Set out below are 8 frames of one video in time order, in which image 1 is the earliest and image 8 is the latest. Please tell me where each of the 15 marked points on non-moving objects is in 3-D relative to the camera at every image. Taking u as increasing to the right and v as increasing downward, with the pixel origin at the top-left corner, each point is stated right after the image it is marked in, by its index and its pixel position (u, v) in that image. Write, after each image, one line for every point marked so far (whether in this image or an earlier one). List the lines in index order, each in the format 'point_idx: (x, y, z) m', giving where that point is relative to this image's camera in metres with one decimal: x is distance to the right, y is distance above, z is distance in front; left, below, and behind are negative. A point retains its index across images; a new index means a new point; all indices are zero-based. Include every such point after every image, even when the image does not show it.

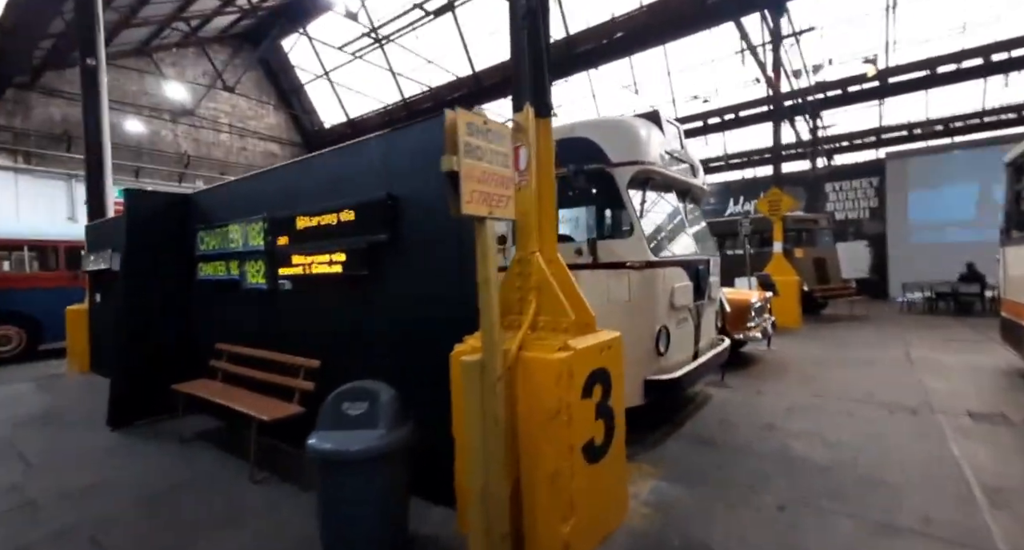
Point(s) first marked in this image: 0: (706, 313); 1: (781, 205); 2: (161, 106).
0: (+1.9, -0.4, +4.7) m
1: (+6.2, +1.6, +10.9) m
2: (-14.4, +6.8, +18.9) m
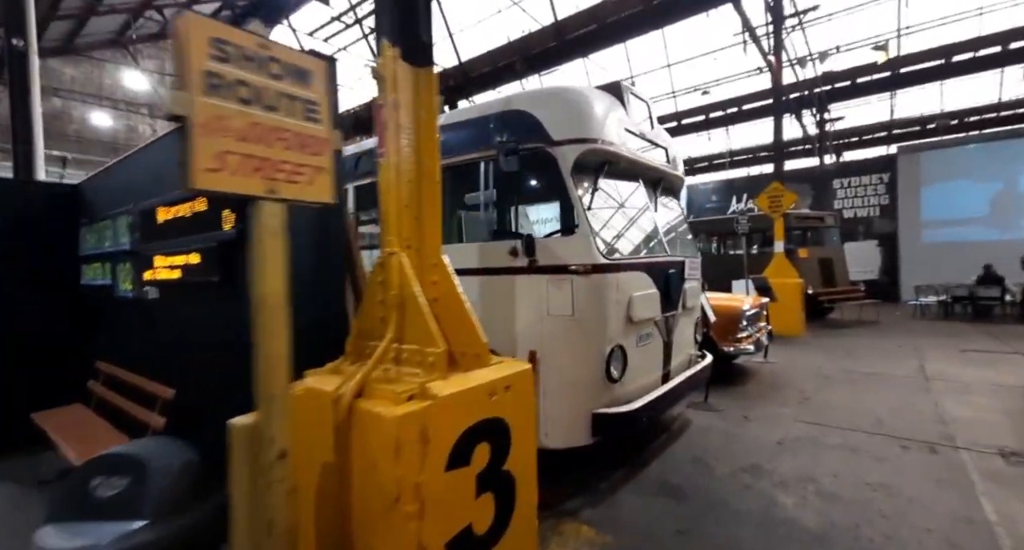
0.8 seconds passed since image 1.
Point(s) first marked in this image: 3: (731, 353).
0: (+1.4, -0.4, +3.9) m
1: (+5.7, +1.5, +10.0) m
2: (-14.8, +6.8, +18.3) m
3: (+2.6, -0.9, +5.6) m
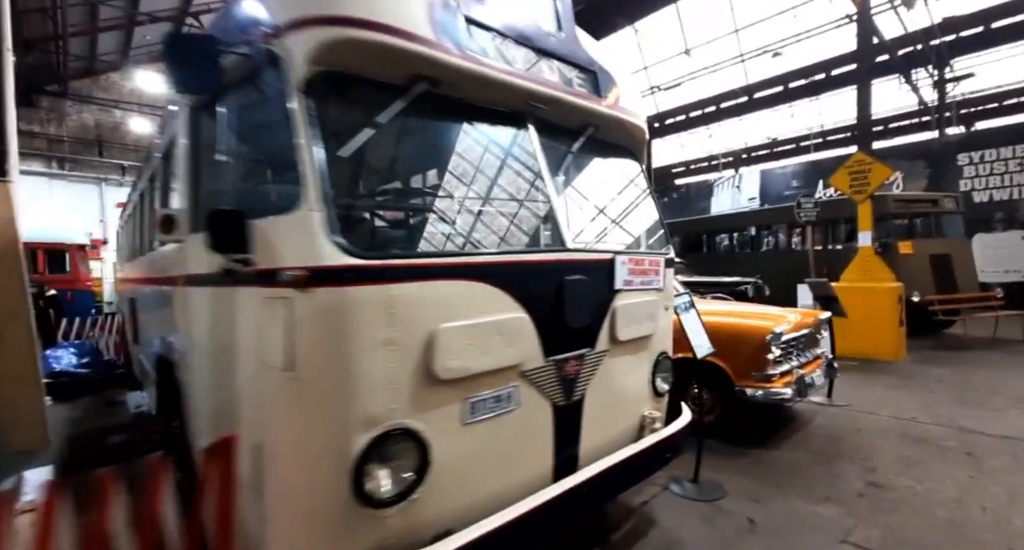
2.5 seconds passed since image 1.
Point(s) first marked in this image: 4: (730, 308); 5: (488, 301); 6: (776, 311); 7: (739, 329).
0: (+0.5, -0.5, +2.2) m
1: (+5.7, +1.5, +7.5) m
2: (-13.1, +6.8, +19.1) m
3: (+1.9, -1.0, +3.7) m
4: (+2.1, -0.4, +4.5) m
5: (0.0, -0.1, +1.8) m
6: (+2.4, -0.4, +4.5) m
7: (+1.9, -0.5, +3.9) m
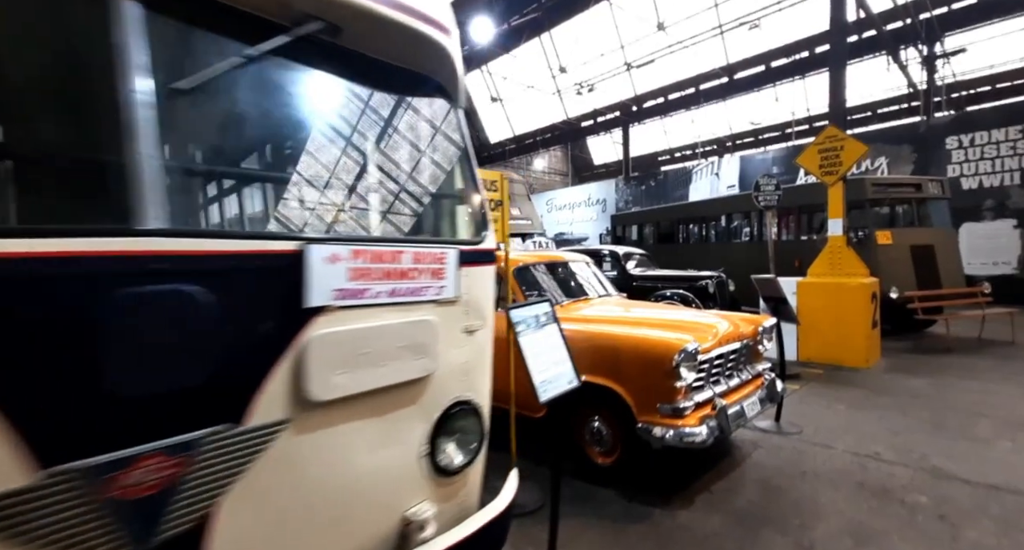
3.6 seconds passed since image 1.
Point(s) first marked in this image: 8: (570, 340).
0: (-0.6, -0.5, +1.2) m
1: (+4.6, +1.6, +6.5) m
2: (-14.4, +7.1, +17.7) m
3: (+0.9, -1.0, +2.7) m
4: (+1.0, -0.4, +3.5) m
5: (-1.1, -0.1, +0.7) m
6: (+1.3, -0.4, +3.5) m
7: (+0.9, -0.4, +2.9) m
8: (+0.4, -0.5, +3.4) m
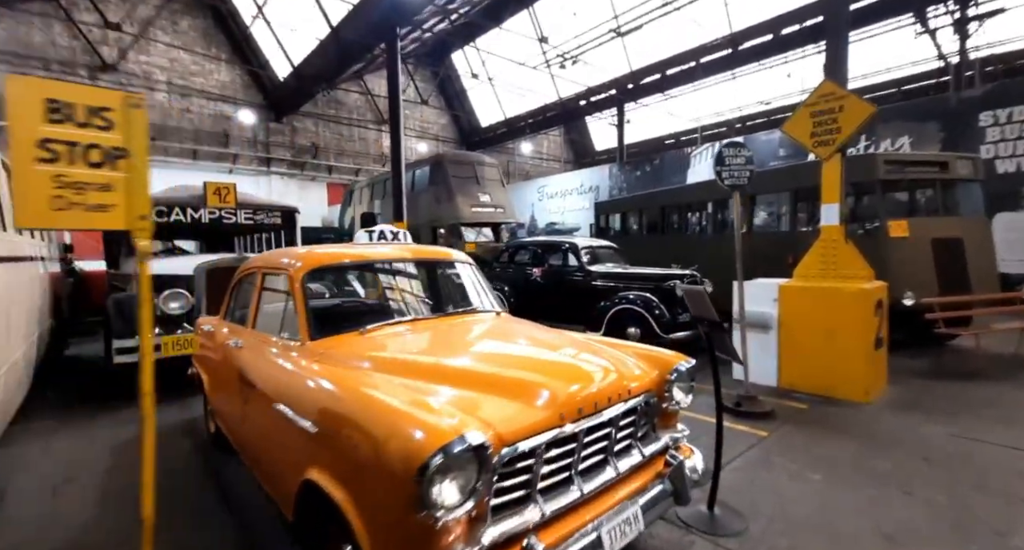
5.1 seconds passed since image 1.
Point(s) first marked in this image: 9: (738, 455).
0: (-1.9, -0.6, -0.2) m
1: (+3.5, +1.6, +4.9) m
2: (-15.2, +7.5, +16.5) m
3: (-0.4, -1.0, +1.3) m
4: (-0.3, -0.4, +2.0) m
5: (-2.4, -0.2, -0.7) m
6: (+0.1, -0.4, +2.0) m
7: (-0.4, -0.5, +1.4) m
8: (-0.8, -0.6, +1.9) m
9: (+1.8, -1.4, +3.7) m
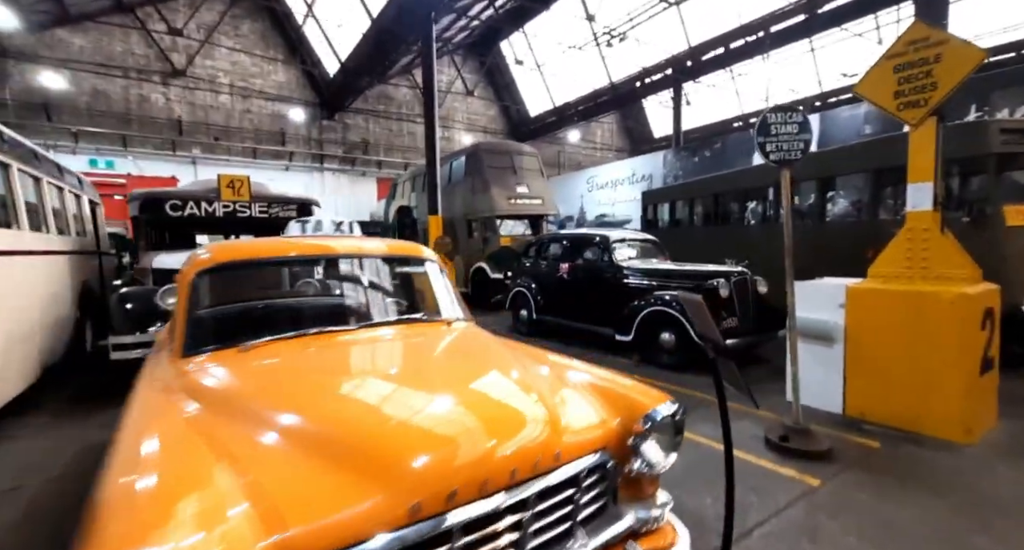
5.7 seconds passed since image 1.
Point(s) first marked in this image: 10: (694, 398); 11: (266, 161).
0: (-2.6, -0.6, -0.6) m
1: (+3.4, +1.6, +3.8) m
2: (-13.5, +7.8, +17.6) m
3: (-0.9, -1.1, +0.7) m
4: (-0.7, -0.4, +1.4) m
5: (-3.2, -0.3, -1.0) m
6: (-0.3, -0.4, +1.4) m
7: (-0.9, -0.5, +0.8) m
8: (-1.2, -0.6, +1.4) m
9: (+1.6, -1.4, +2.8) m
10: (+2.0, -1.3, +5.0) m
11: (-10.3, +4.8, +19.6) m
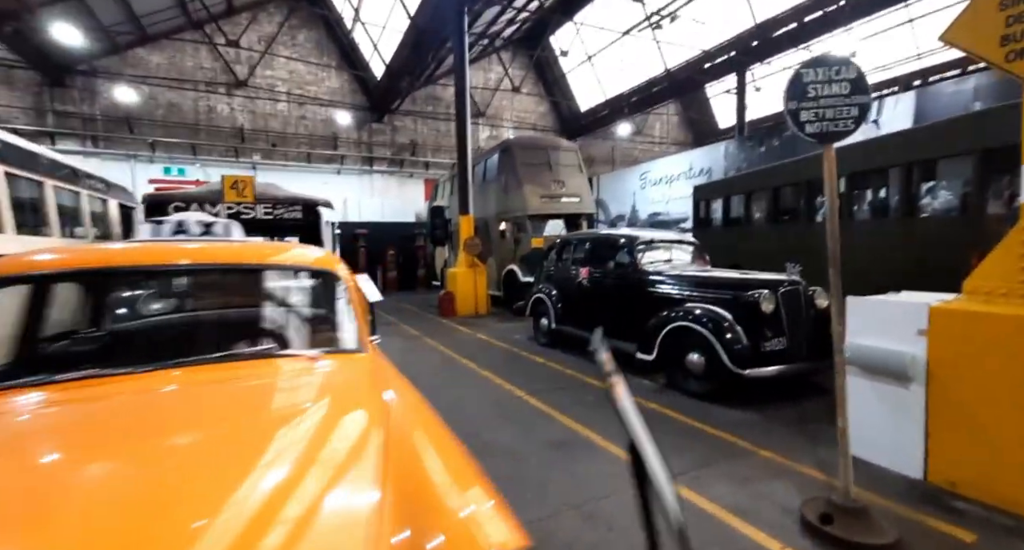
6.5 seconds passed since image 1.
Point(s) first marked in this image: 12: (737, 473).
0: (-3.5, -0.7, -0.9) m
1: (+3.1, +1.5, +2.6) m
2: (-11.7, +7.7, +18.6) m
3: (-1.7, -1.1, +0.1) m
4: (-1.3, -0.5, +0.8) m
5: (-4.1, -0.3, -1.2) m
6: (-1.0, -0.5, +0.7) m
7: (-1.6, -0.6, +0.3) m
8: (-1.9, -0.7, +0.9) m
9: (+1.1, -1.5, +1.9) m
10: (+1.8, -1.4, +4.0) m
11: (-8.3, +4.7, +20.1) m
12: (+1.6, -1.4, +3.4) m
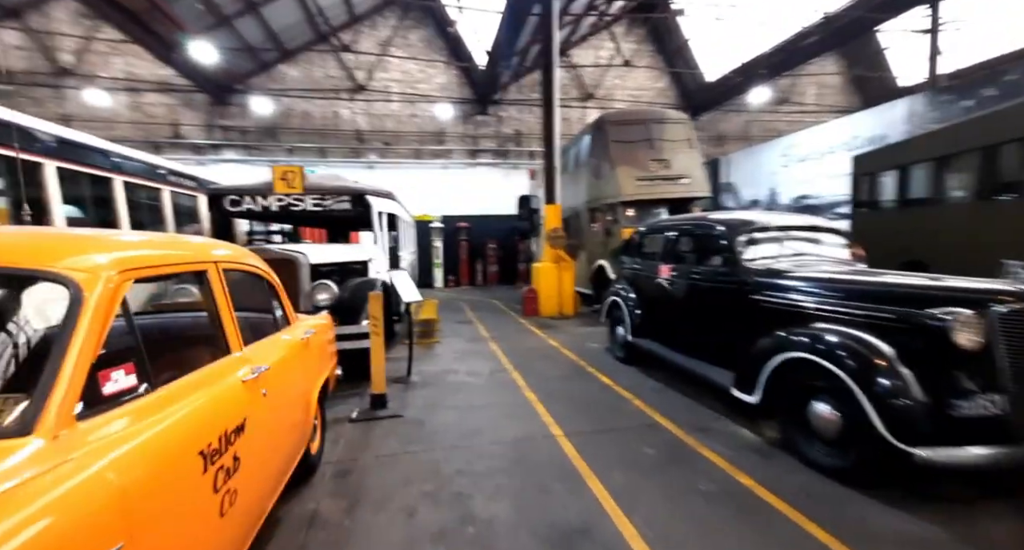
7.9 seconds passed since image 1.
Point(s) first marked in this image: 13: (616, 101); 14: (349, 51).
0: (-4.7, -0.7, -1.1) m
1: (+2.6, +1.4, +0.5) m
2: (-7.3, +8.0, +19.9) m
3: (-2.7, -1.1, -0.5) m
4: (-2.1, -0.5, 0.0) m
5: (-5.4, -0.3, -1.2) m
6: (-1.8, -0.5, -0.2) m
7: (-2.6, -0.6, -0.4) m
8: (-2.7, -0.7, +0.2) m
9: (+0.5, -1.6, +0.4) m
10: (+1.7, -1.4, +2.2) m
11: (-3.6, +5.0, +20.5) m
12: (+1.4, -1.5, +1.7) m
13: (+4.5, +7.4, +20.0) m
14: (-6.9, +9.5, +19.8) m
